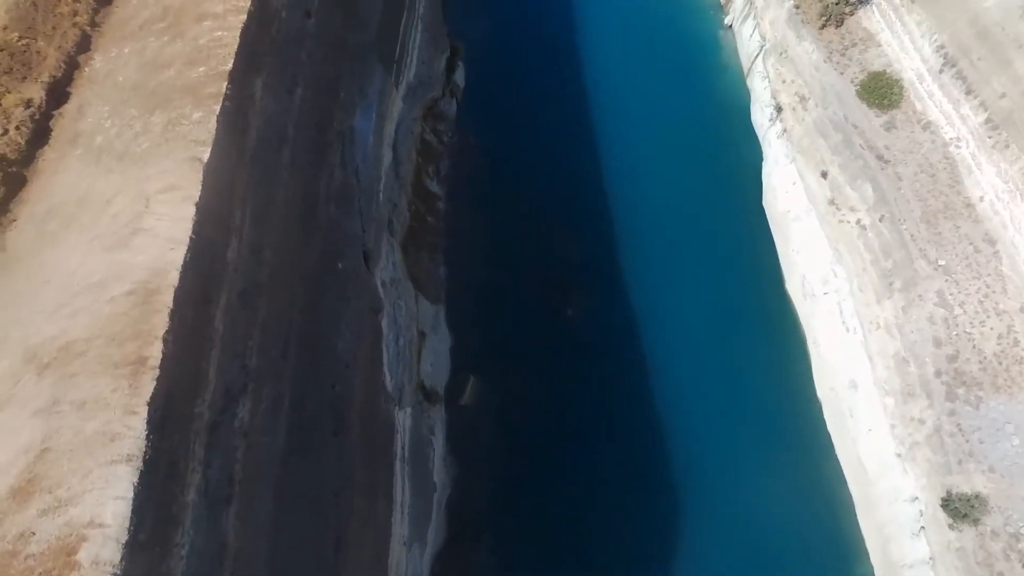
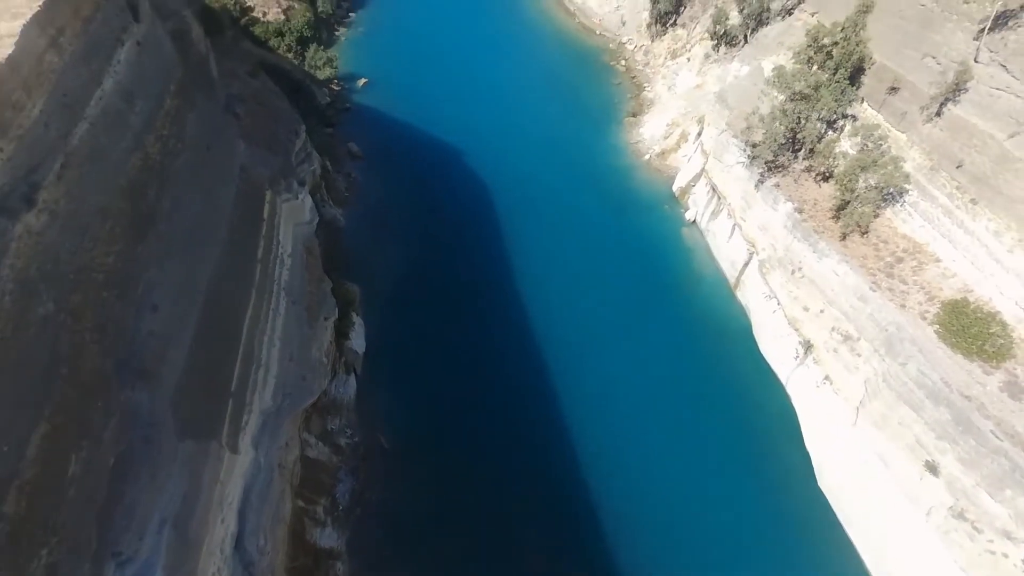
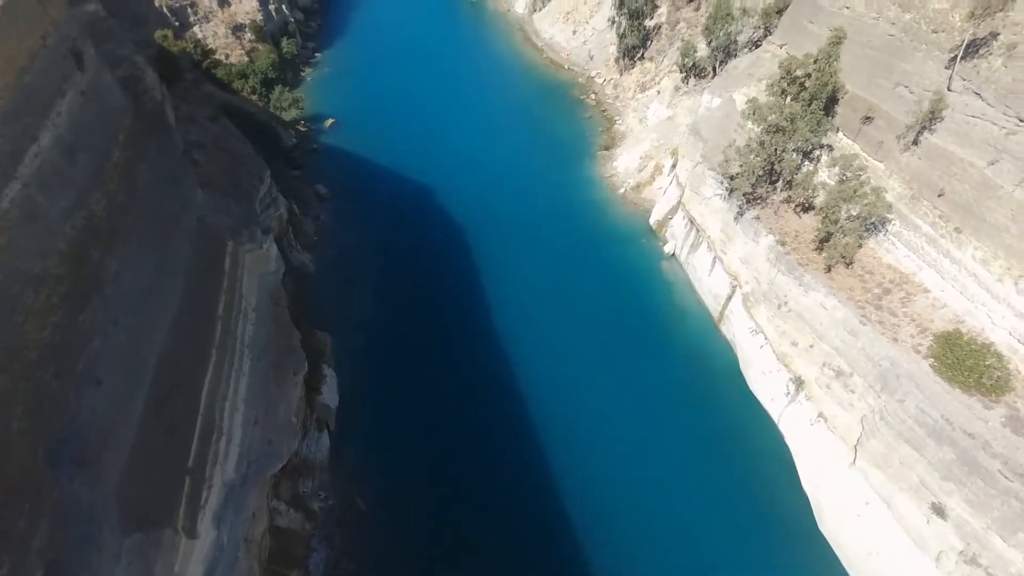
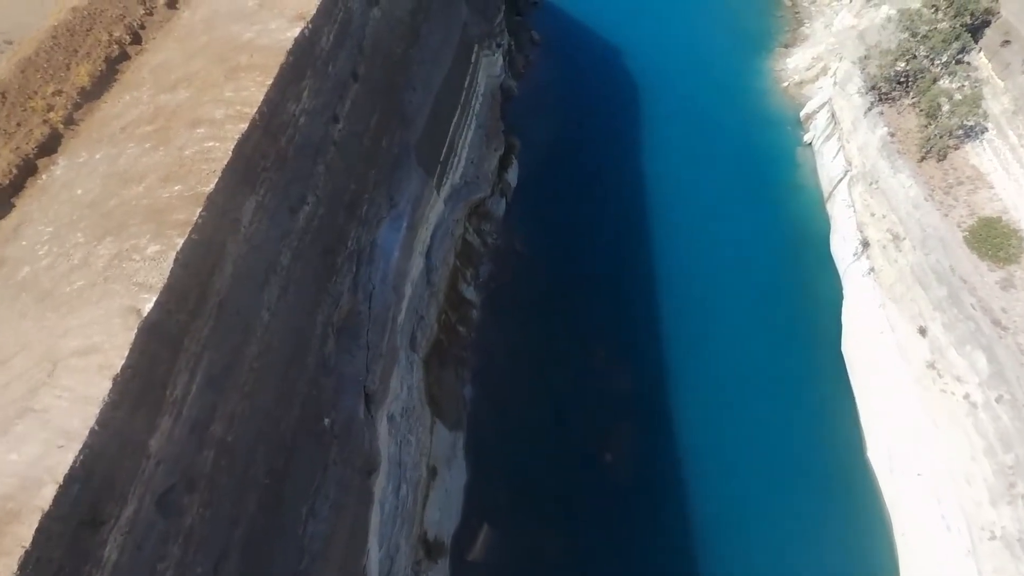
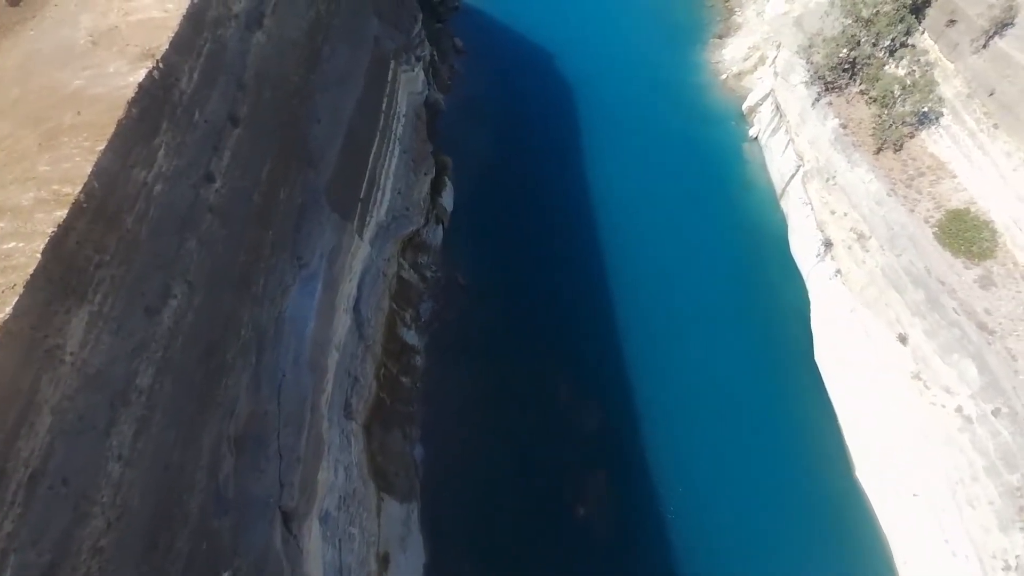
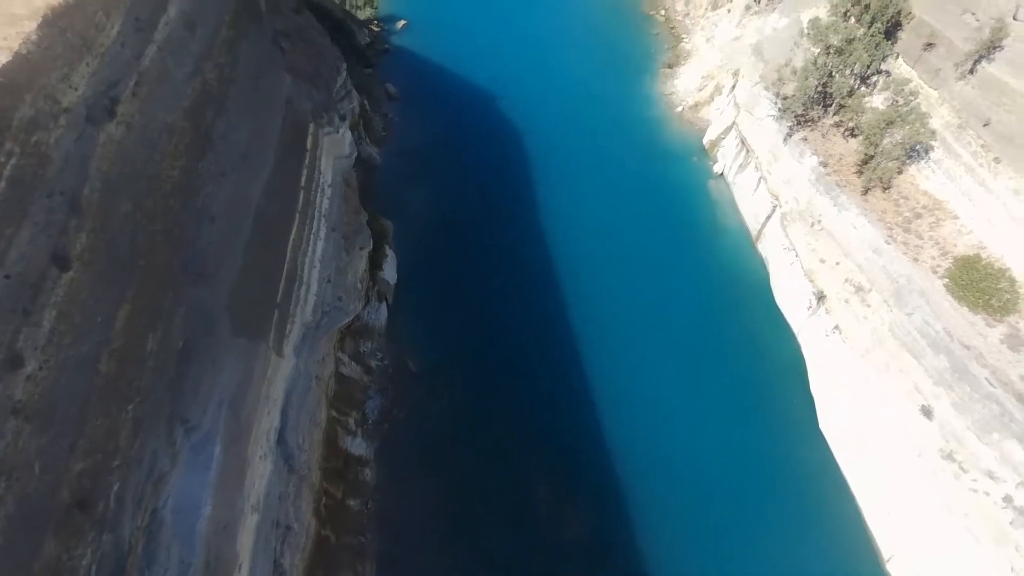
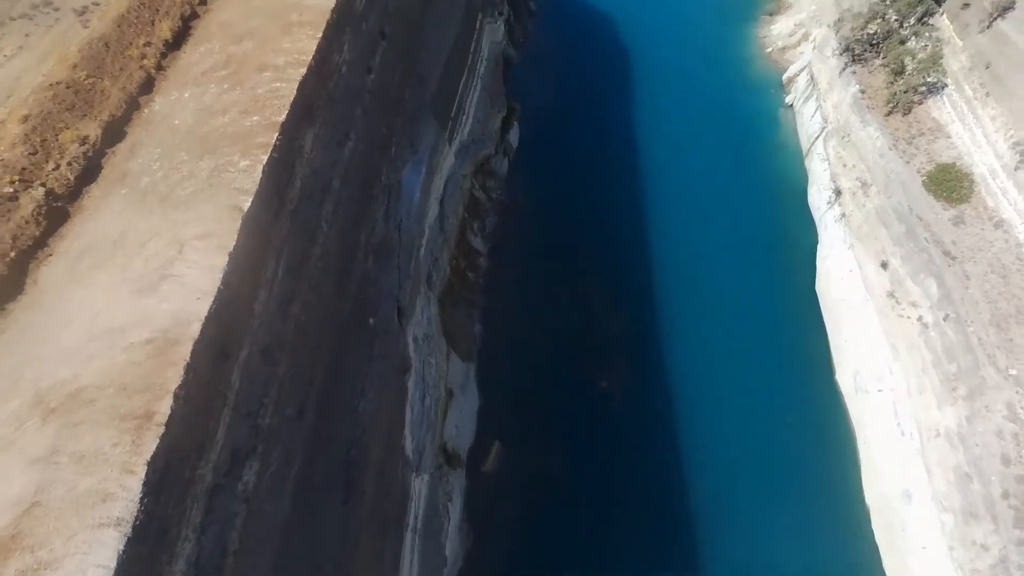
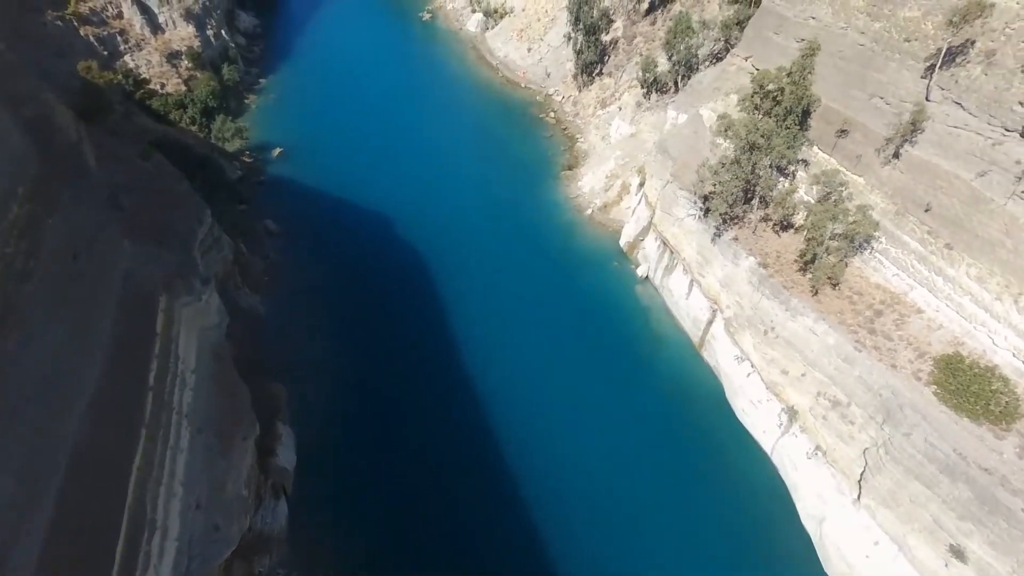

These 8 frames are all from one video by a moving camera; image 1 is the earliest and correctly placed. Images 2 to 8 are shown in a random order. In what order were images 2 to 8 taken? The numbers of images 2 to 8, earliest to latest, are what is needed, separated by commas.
7, 4, 5, 6, 2, 3, 8
